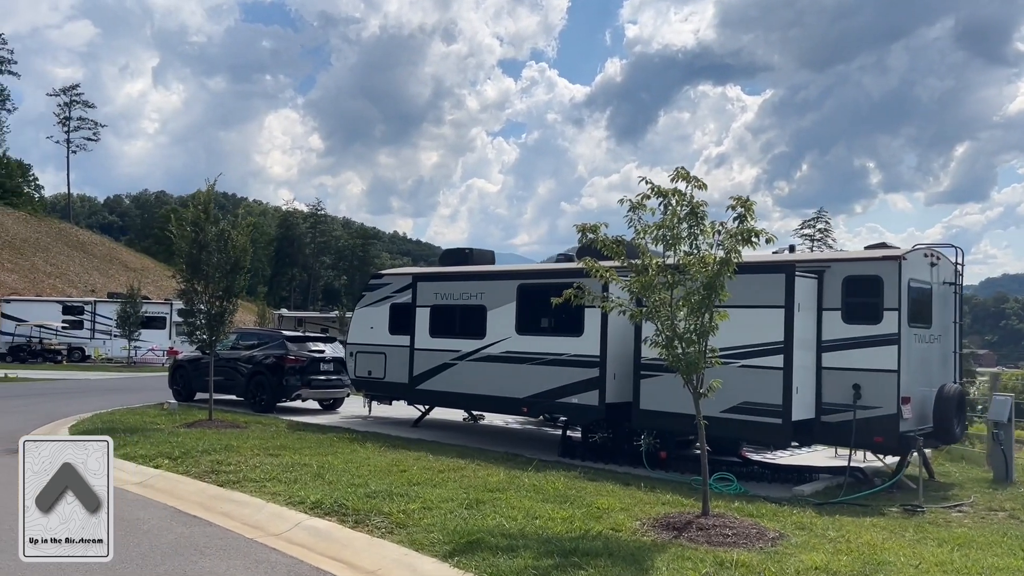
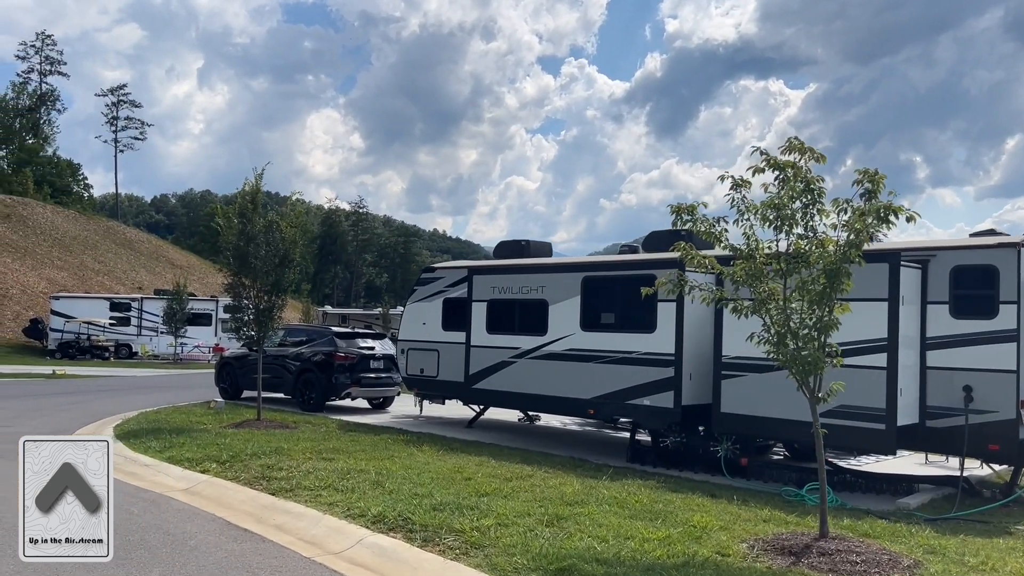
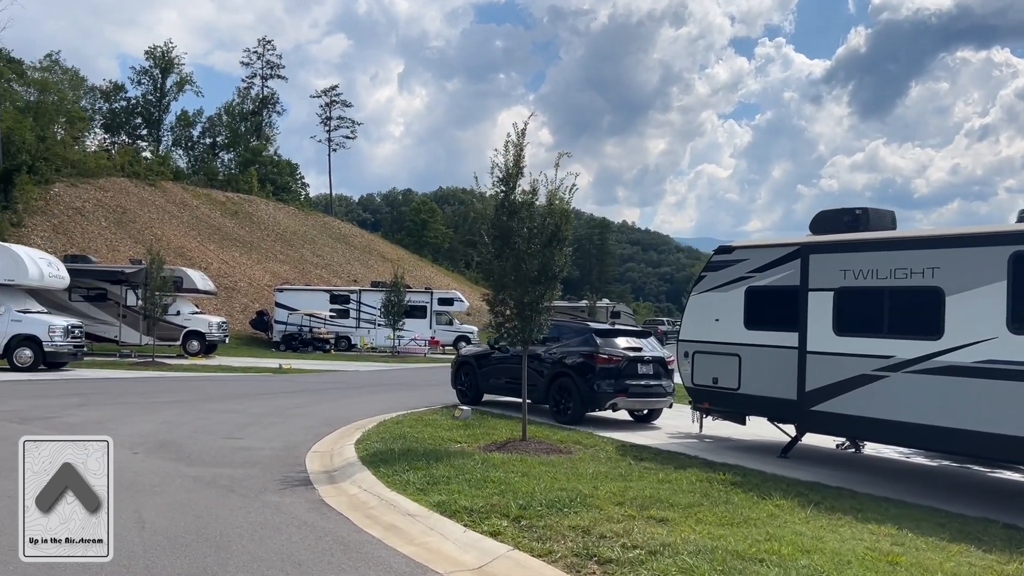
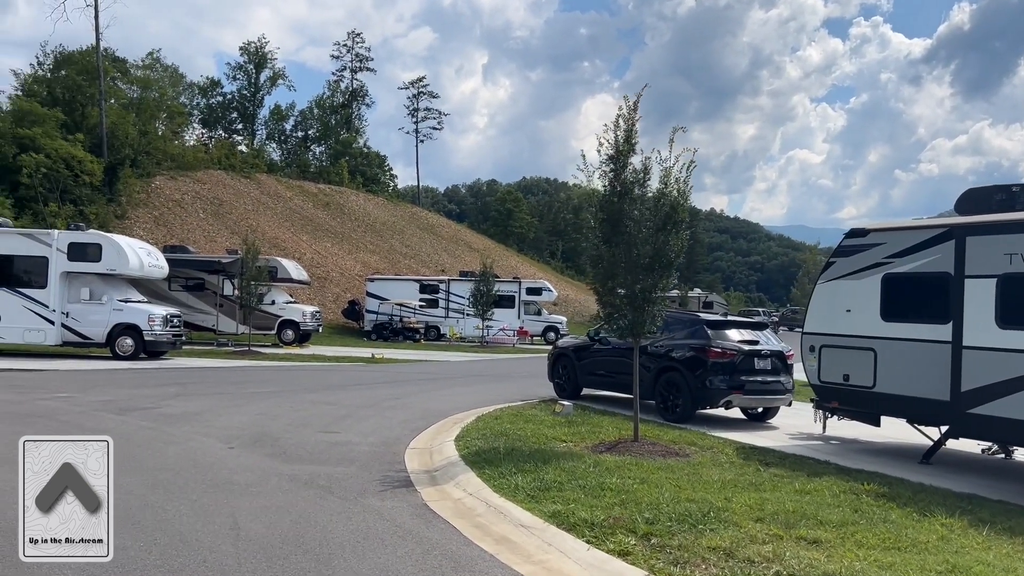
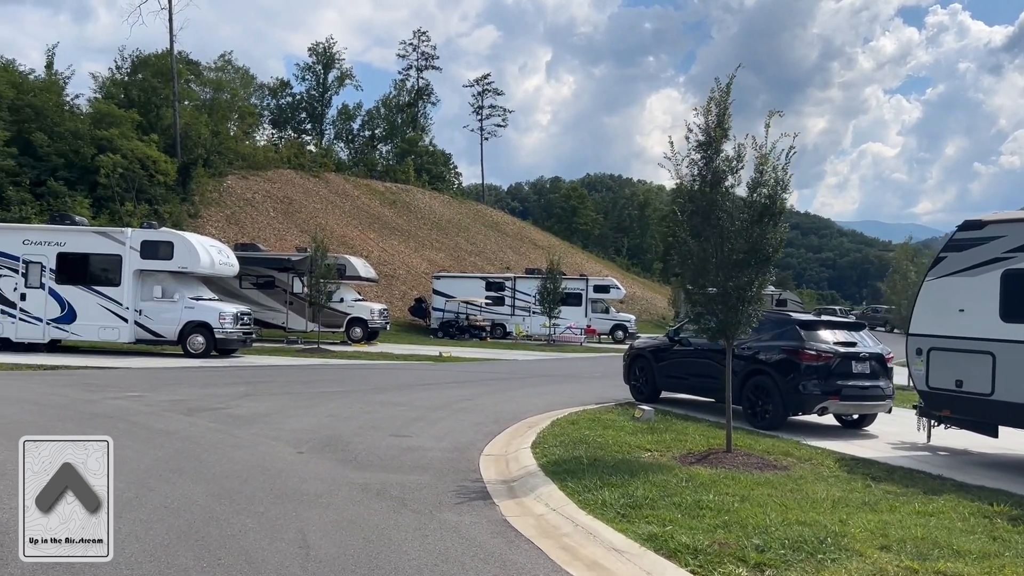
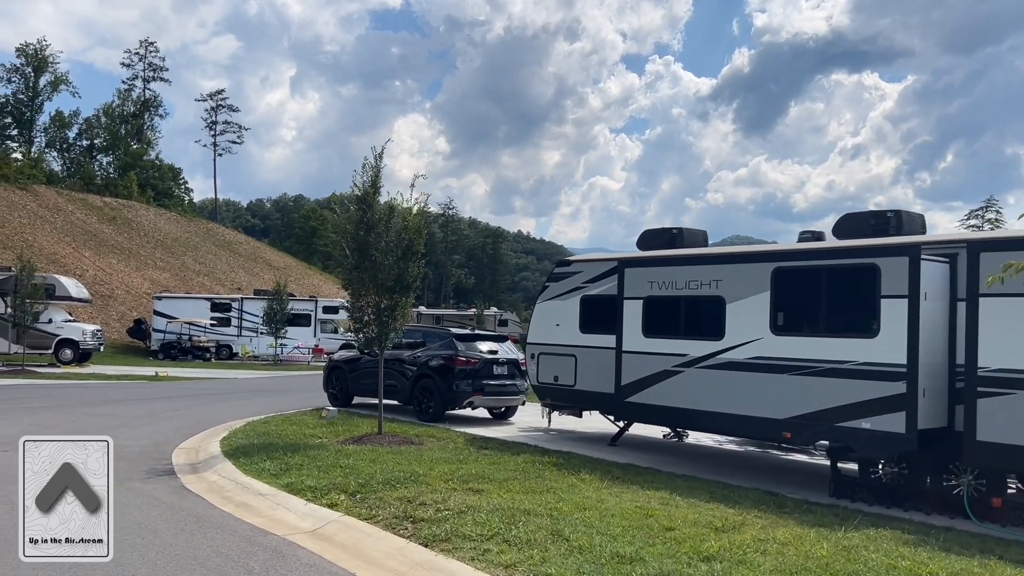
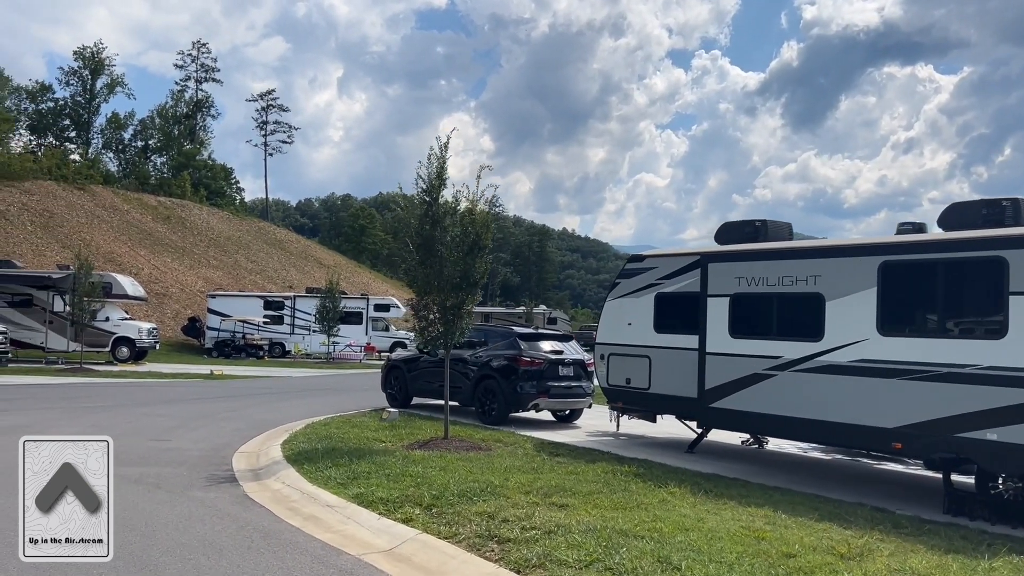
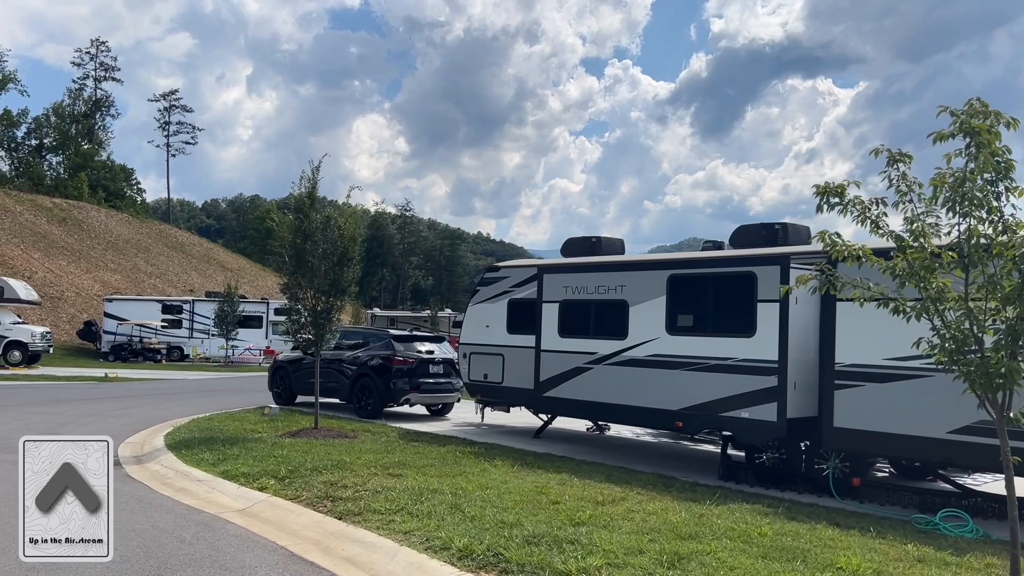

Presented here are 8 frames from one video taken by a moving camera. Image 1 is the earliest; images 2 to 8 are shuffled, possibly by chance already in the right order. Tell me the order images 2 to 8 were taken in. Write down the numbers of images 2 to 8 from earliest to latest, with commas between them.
2, 8, 6, 7, 3, 4, 5
